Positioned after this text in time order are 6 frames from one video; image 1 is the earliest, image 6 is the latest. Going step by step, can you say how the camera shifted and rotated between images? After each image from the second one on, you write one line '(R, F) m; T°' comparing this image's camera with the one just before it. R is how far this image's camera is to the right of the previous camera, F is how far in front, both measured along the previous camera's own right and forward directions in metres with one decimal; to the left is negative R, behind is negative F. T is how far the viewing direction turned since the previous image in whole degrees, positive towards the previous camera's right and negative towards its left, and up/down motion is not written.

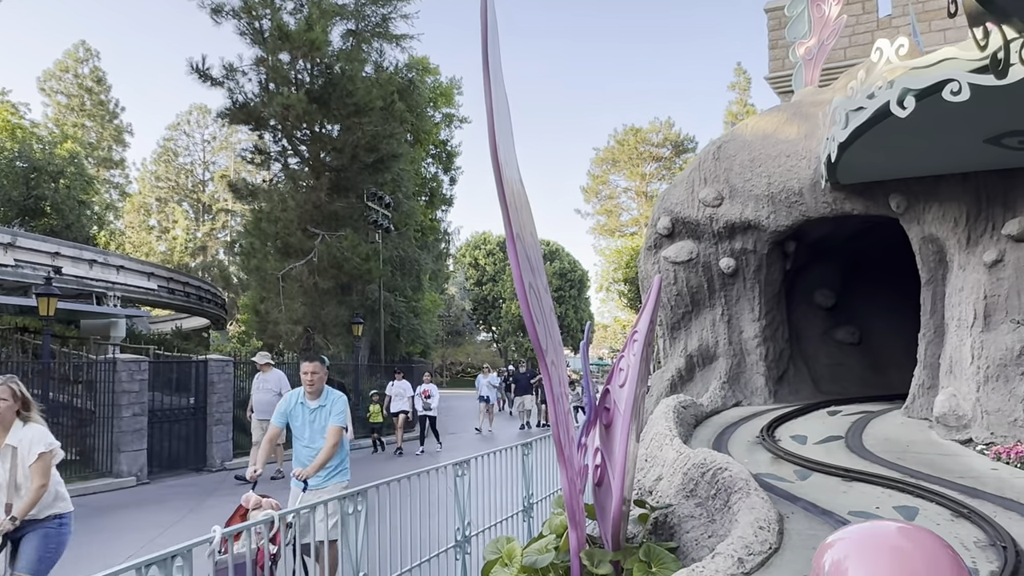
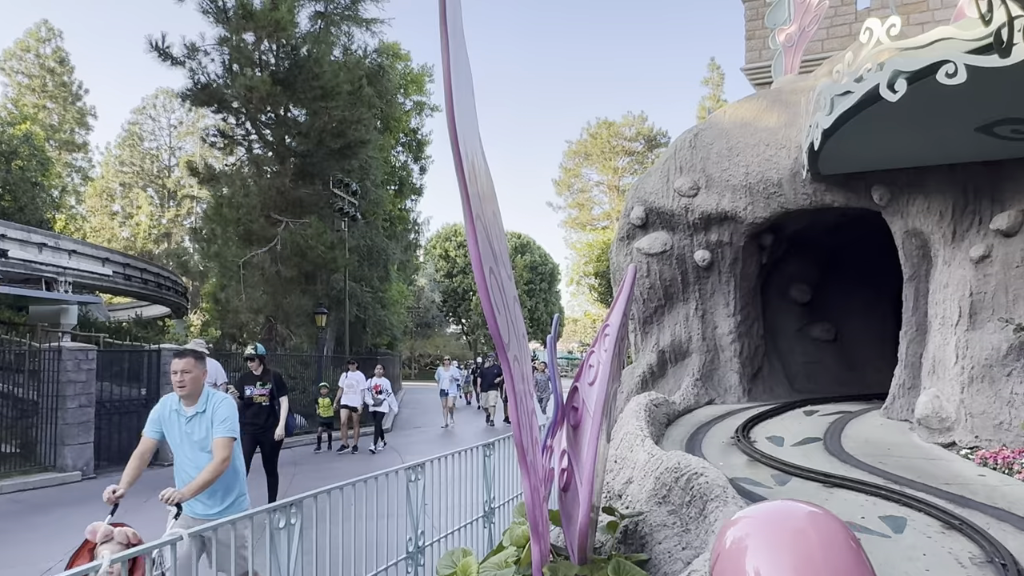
(0.0, +0.4) m; +2°
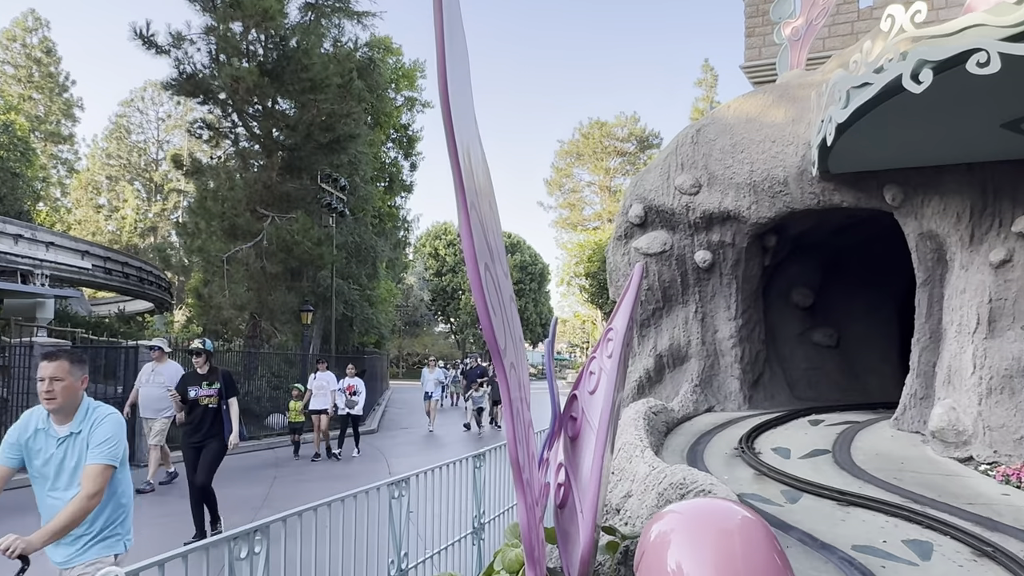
(0.0, +0.4) m; +1°
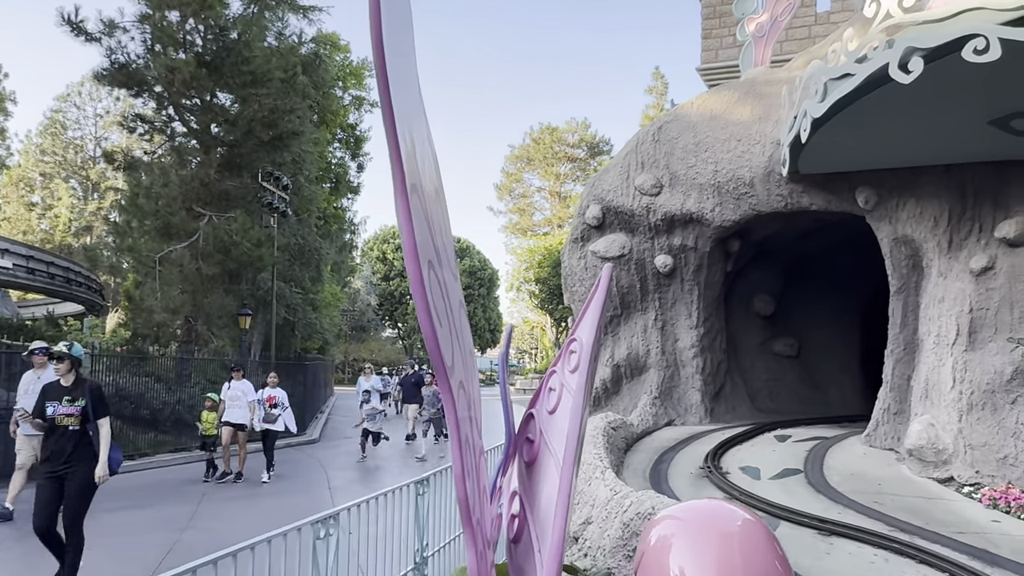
(0.0, +0.5) m; +3°
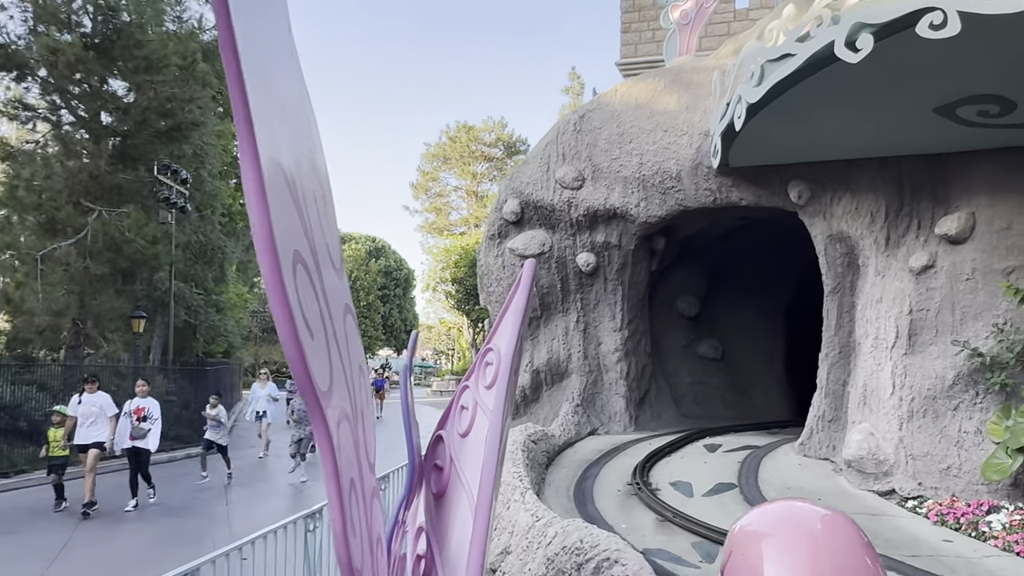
(0.0, +0.6) m; +6°
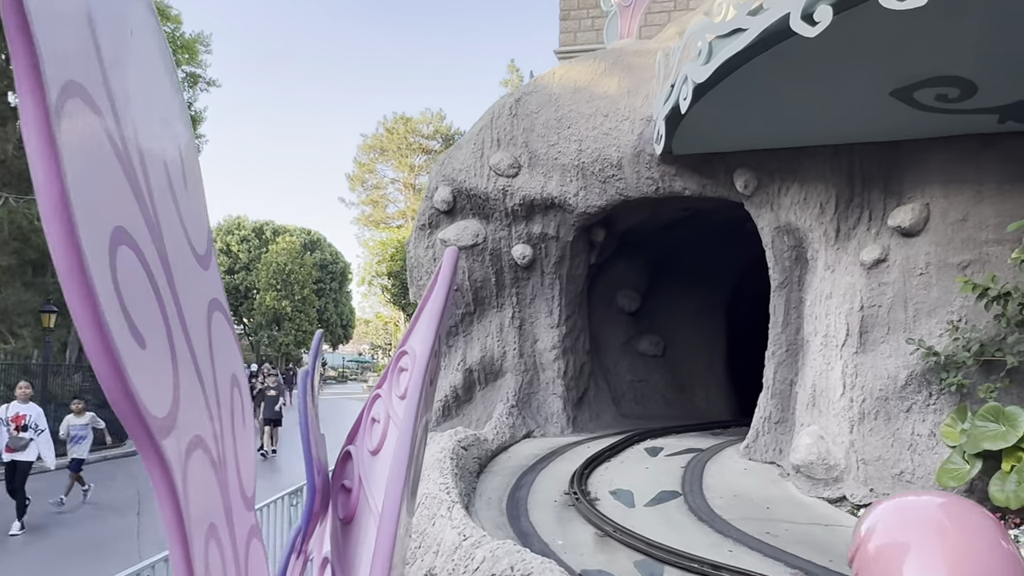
(+0.1, +0.4) m; +4°
